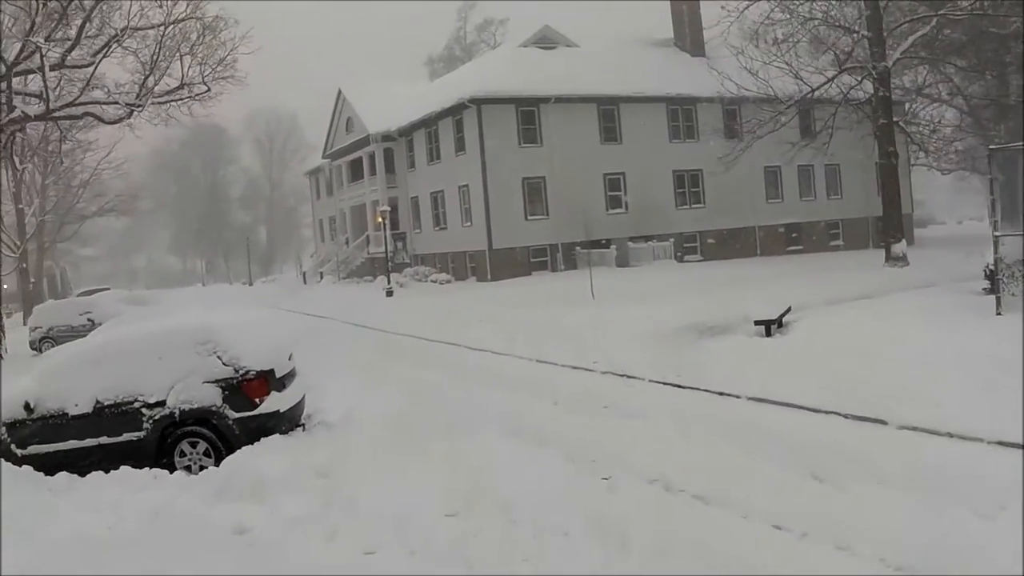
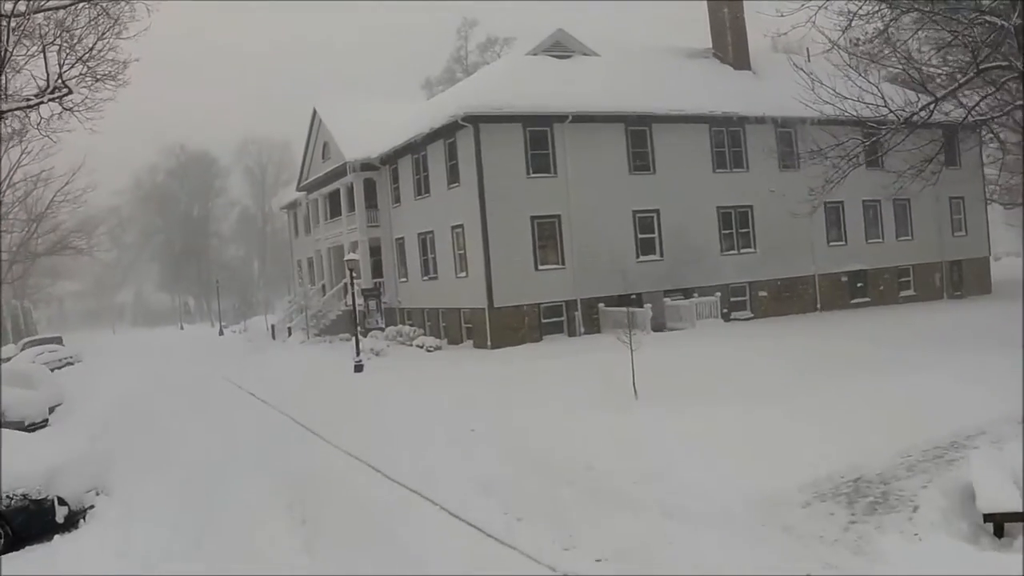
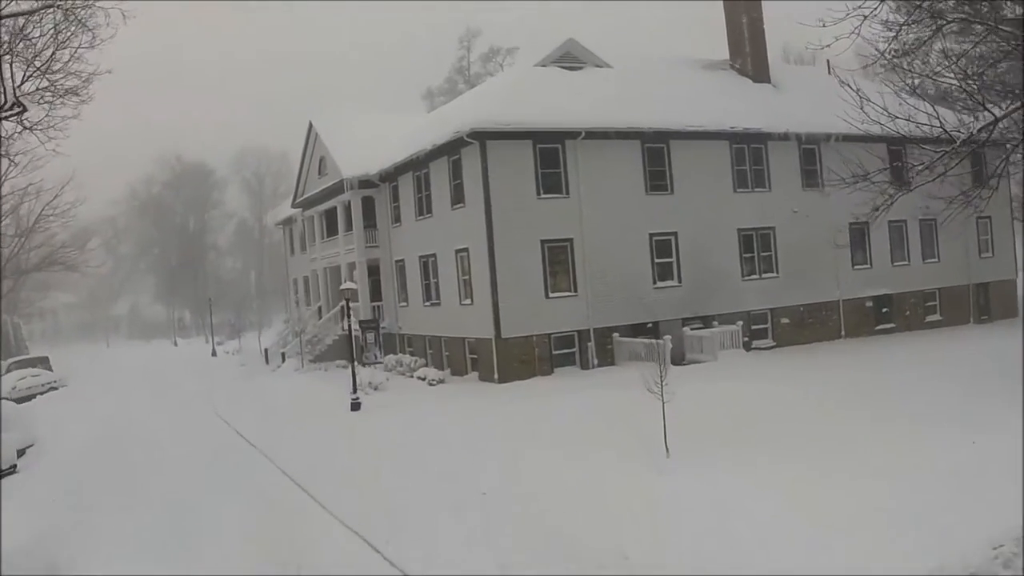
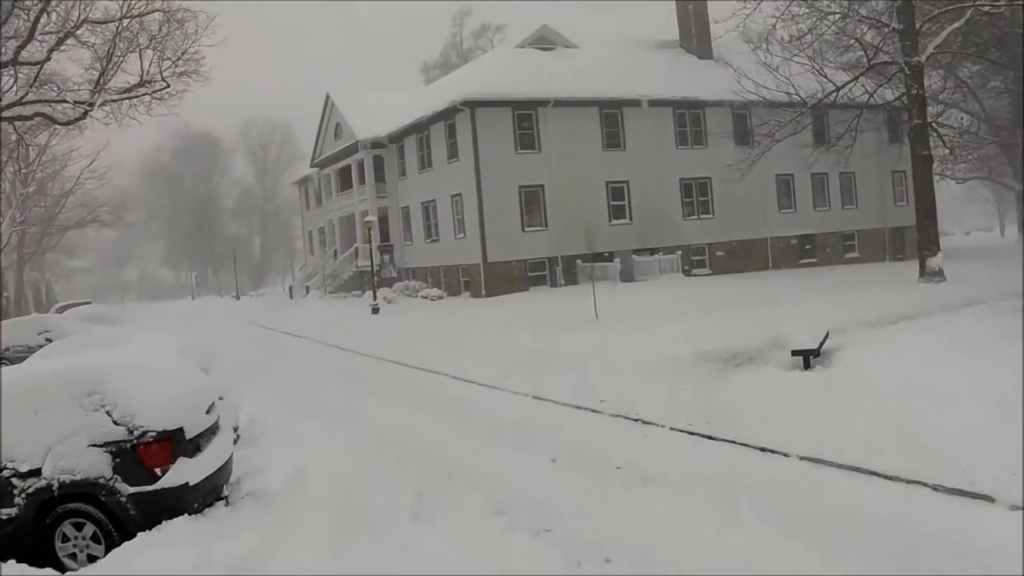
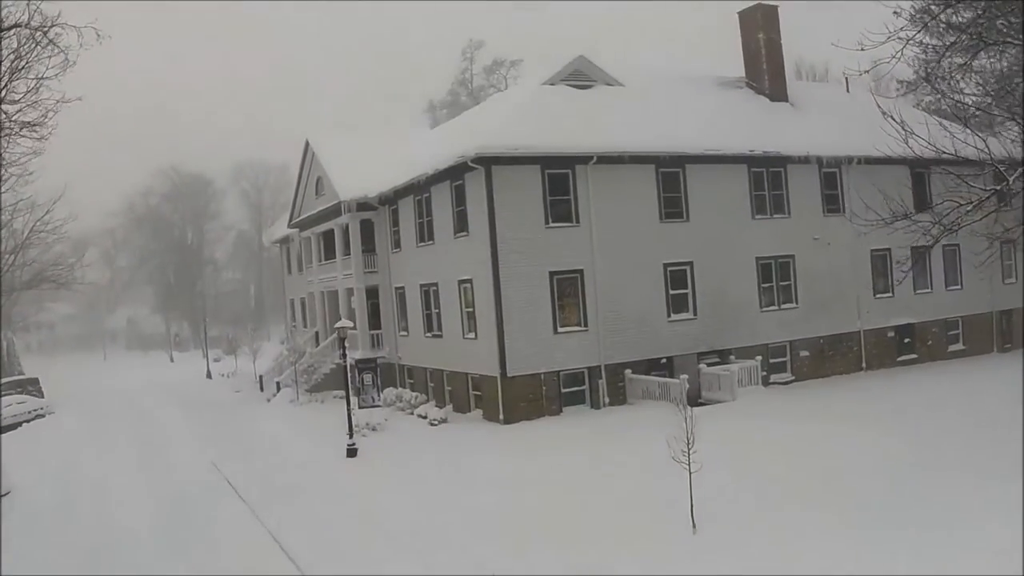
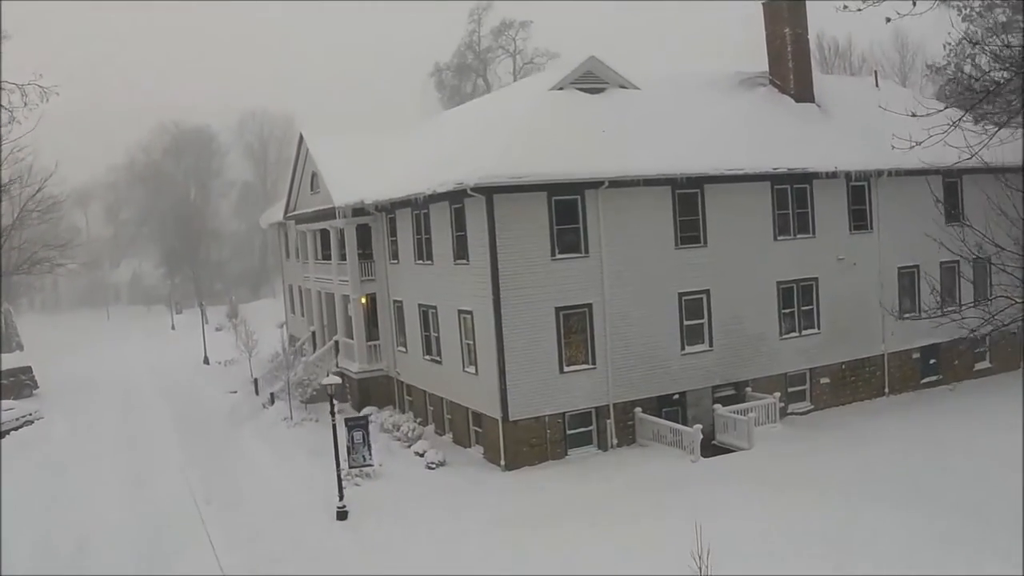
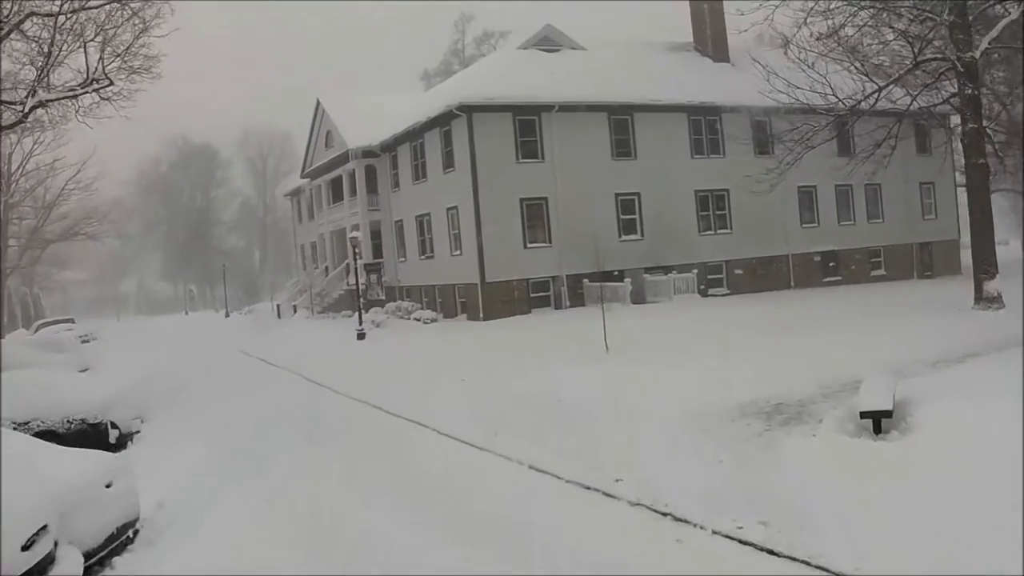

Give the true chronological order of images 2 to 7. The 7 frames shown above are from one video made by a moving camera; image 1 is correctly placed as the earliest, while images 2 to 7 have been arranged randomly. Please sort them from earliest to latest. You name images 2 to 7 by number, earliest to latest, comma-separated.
4, 7, 2, 3, 5, 6
